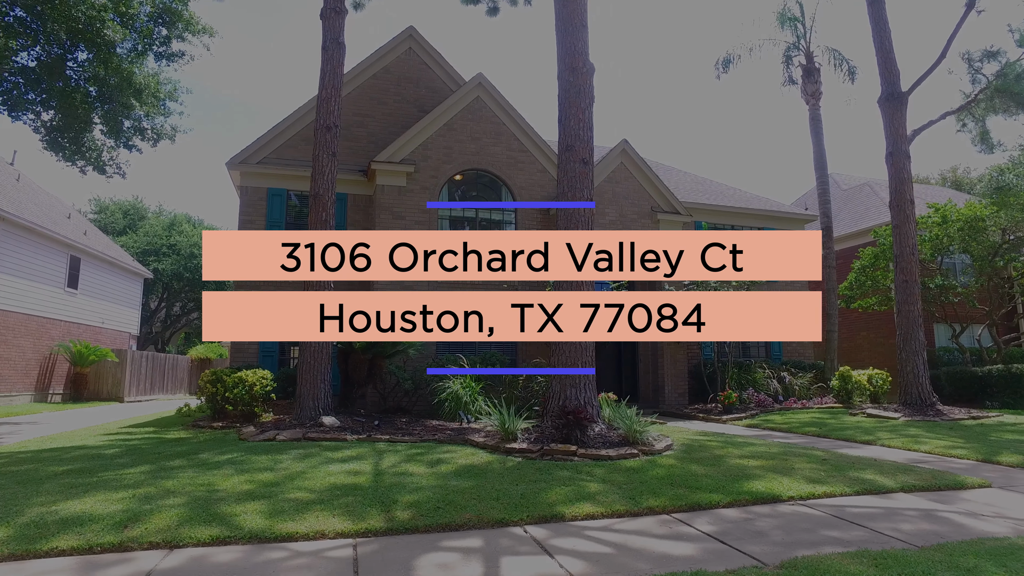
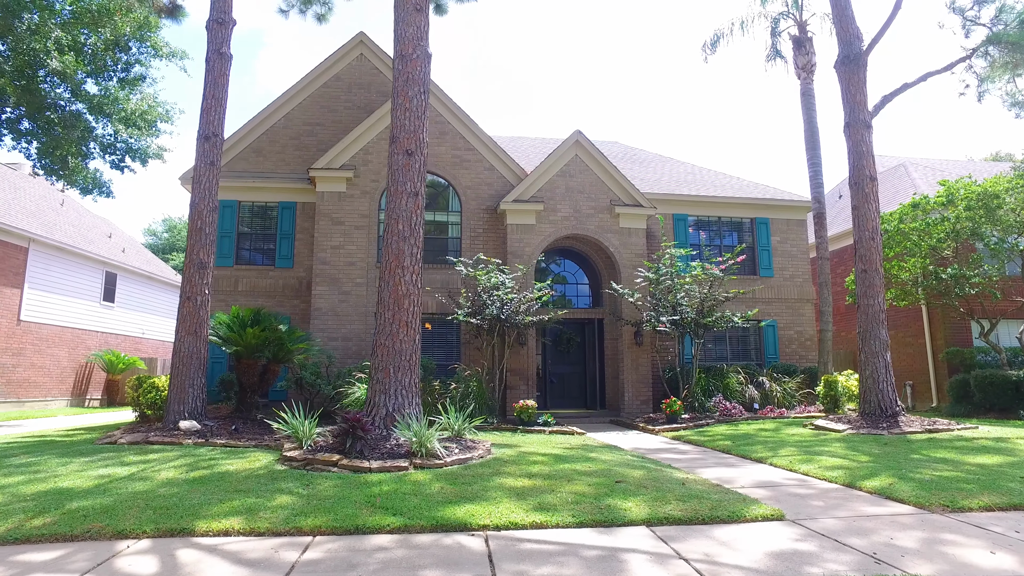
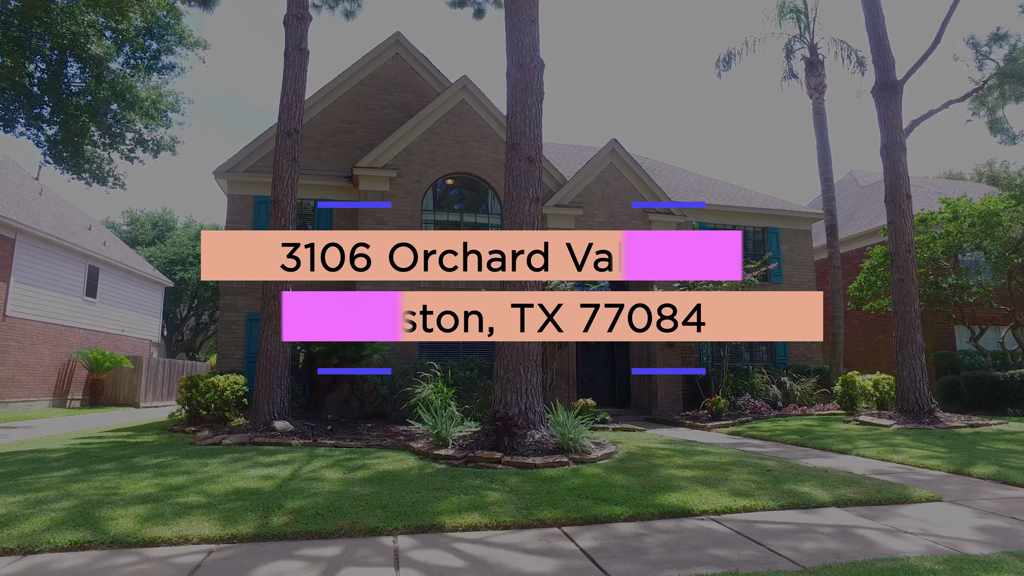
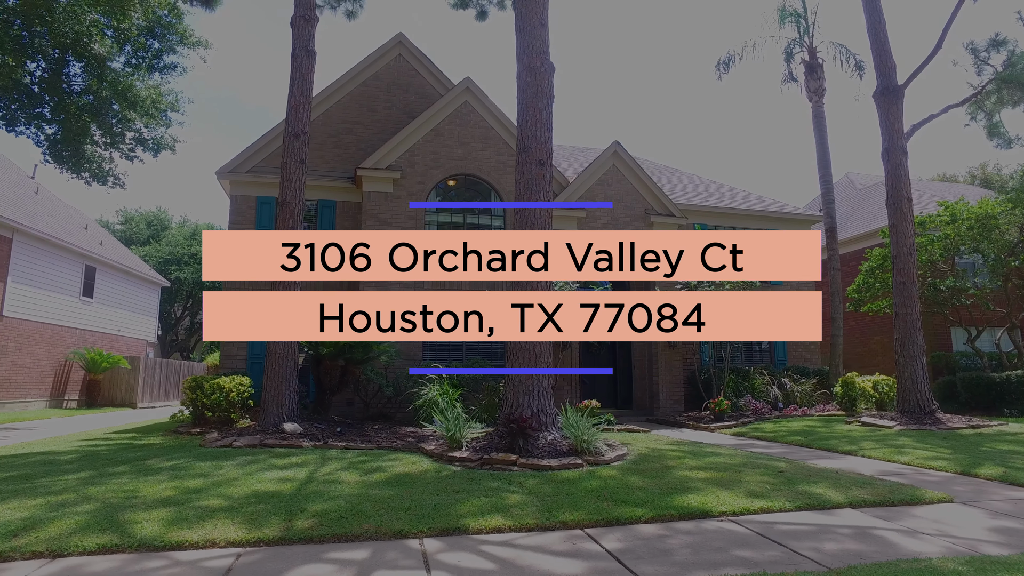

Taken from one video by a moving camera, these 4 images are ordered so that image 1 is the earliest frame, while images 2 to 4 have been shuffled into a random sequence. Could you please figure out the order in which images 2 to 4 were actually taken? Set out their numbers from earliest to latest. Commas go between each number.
4, 3, 2
